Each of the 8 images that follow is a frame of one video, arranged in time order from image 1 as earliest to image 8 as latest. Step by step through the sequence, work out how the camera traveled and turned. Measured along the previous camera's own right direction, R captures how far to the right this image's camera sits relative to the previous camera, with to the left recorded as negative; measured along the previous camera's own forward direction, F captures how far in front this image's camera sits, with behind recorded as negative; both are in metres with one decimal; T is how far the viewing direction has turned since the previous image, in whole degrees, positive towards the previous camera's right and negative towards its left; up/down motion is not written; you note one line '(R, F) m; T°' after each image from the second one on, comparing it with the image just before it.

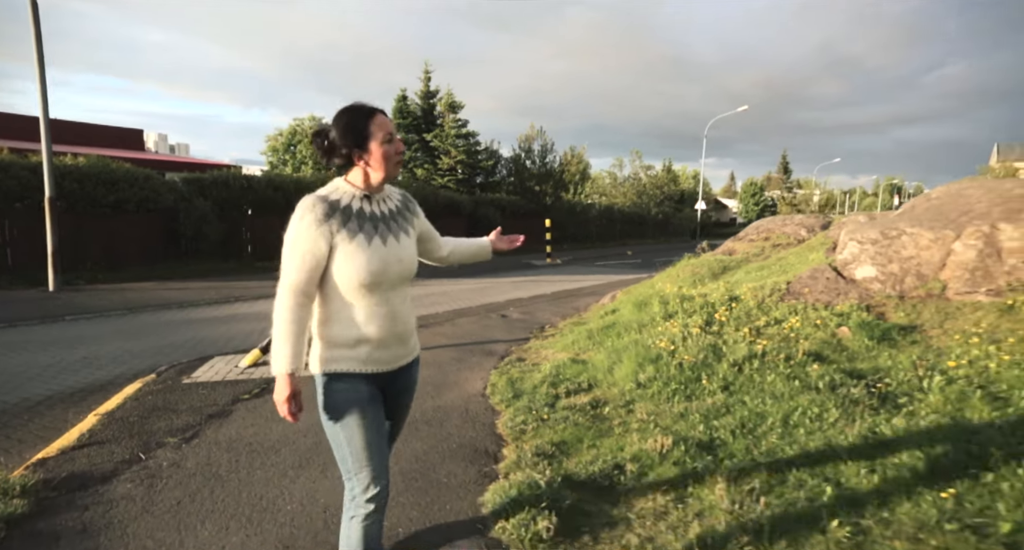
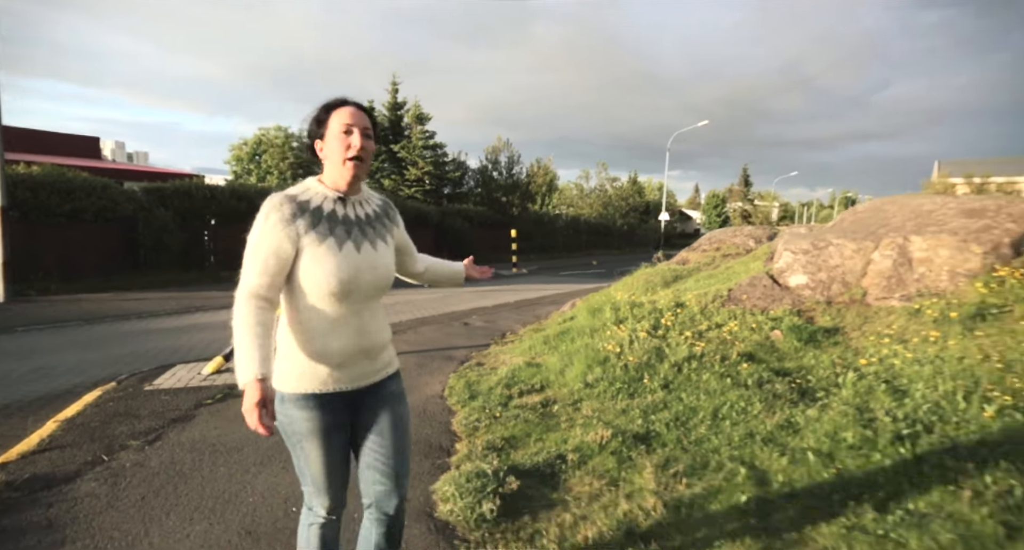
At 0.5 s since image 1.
(+0.1, -0.3) m; +3°
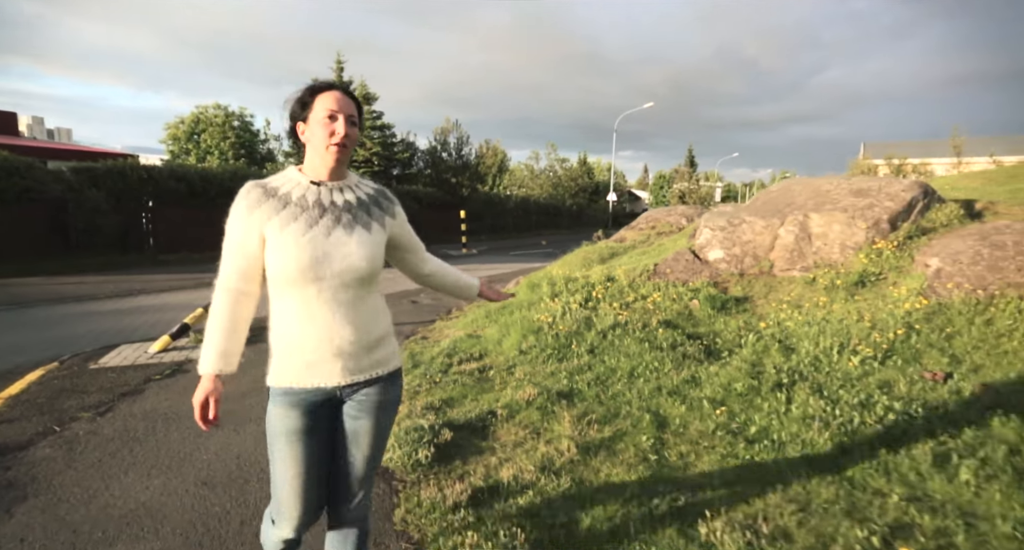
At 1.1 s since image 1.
(+0.1, -0.4) m; +5°
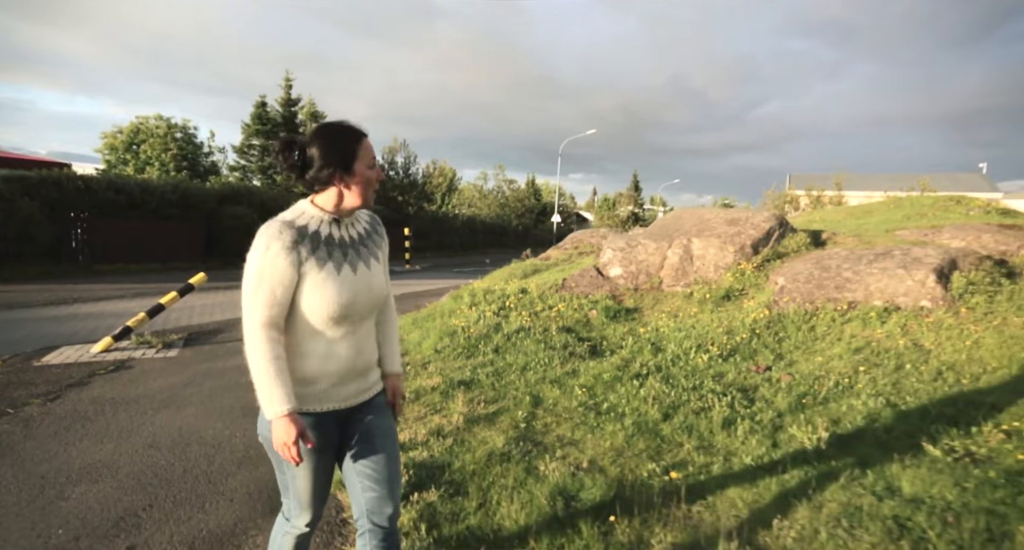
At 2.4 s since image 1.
(+0.4, -0.9) m; +5°
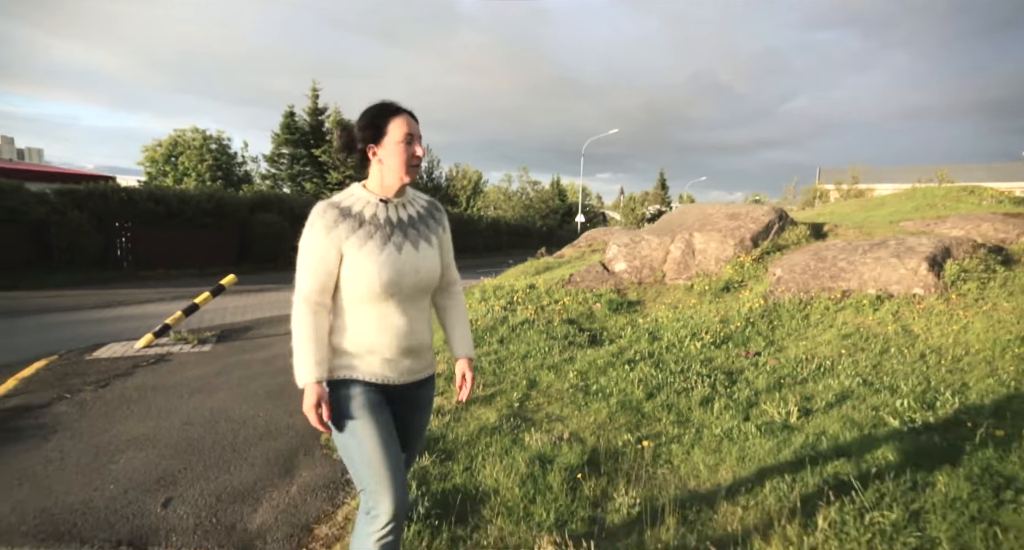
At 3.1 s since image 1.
(+0.3, -0.4) m; -3°
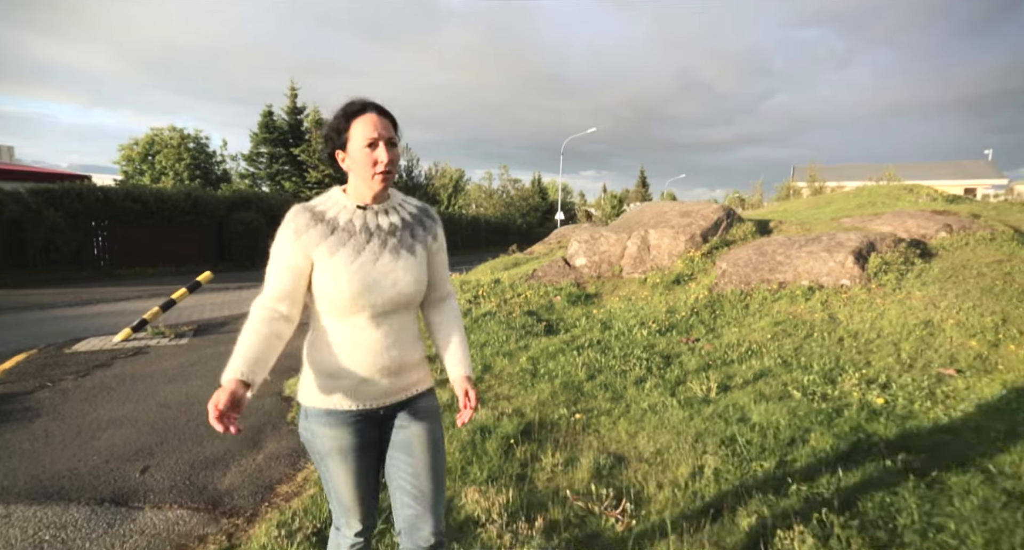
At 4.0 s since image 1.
(+0.3, -0.4) m; +2°
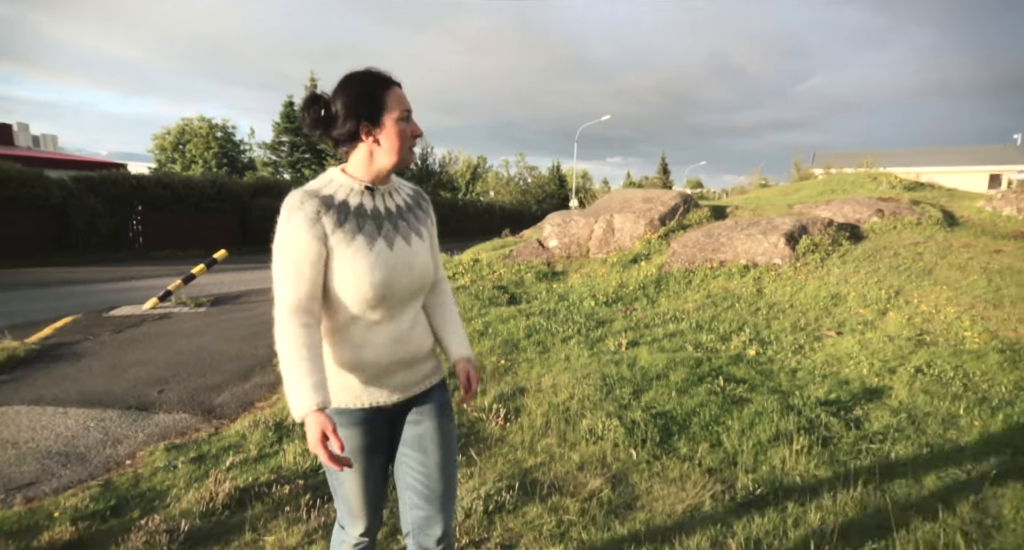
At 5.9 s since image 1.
(+0.7, -0.9) m; -2°
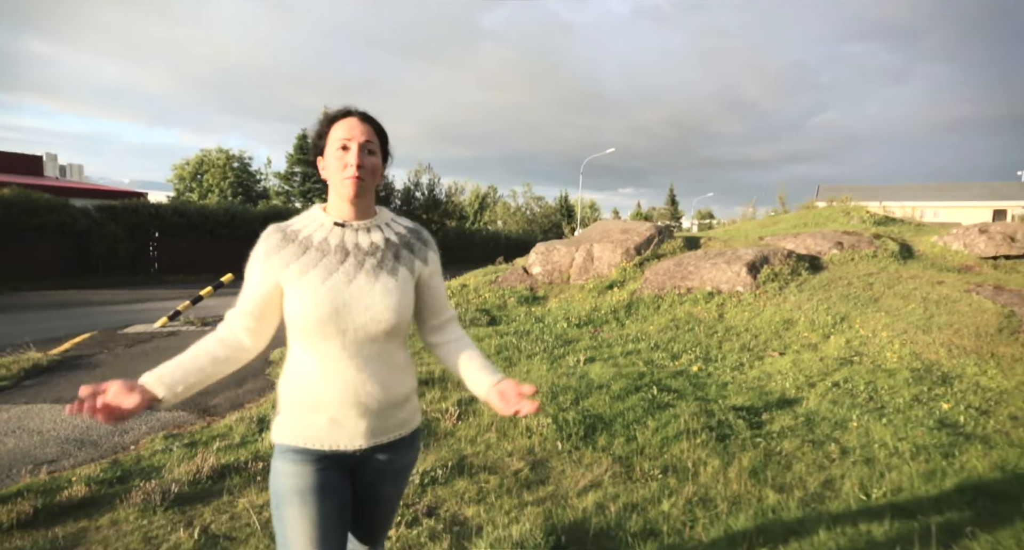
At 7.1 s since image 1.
(+0.4, -0.6) m; -1°
